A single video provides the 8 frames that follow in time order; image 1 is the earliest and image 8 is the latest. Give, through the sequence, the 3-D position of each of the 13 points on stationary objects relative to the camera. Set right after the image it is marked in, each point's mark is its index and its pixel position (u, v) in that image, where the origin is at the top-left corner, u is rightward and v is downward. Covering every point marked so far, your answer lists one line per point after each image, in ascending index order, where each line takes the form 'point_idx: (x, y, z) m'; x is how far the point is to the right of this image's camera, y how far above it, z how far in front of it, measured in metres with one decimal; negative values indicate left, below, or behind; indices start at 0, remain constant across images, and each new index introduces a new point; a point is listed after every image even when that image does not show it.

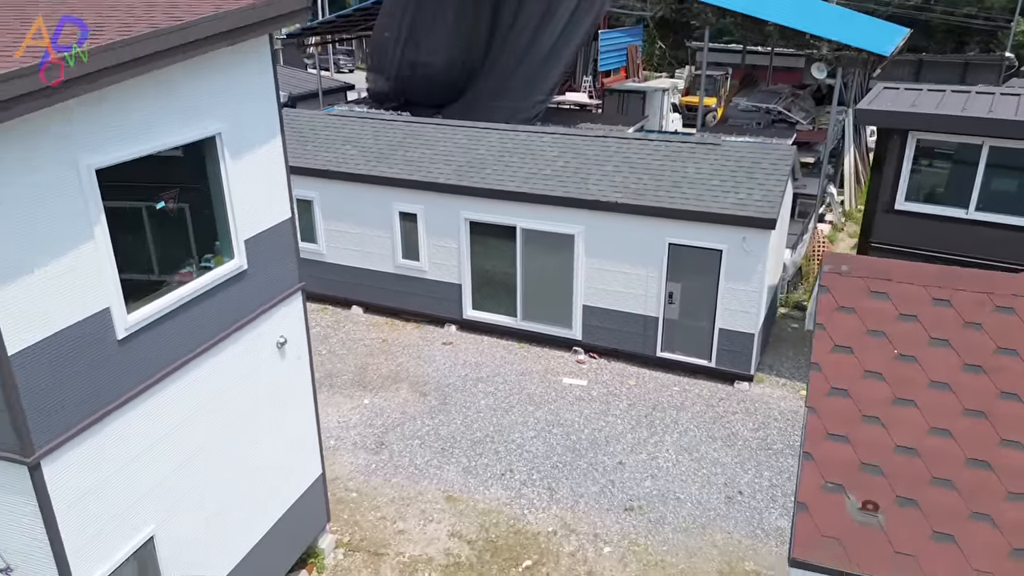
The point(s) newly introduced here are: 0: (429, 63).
0: (-1.7, +4.7, +15.7) m
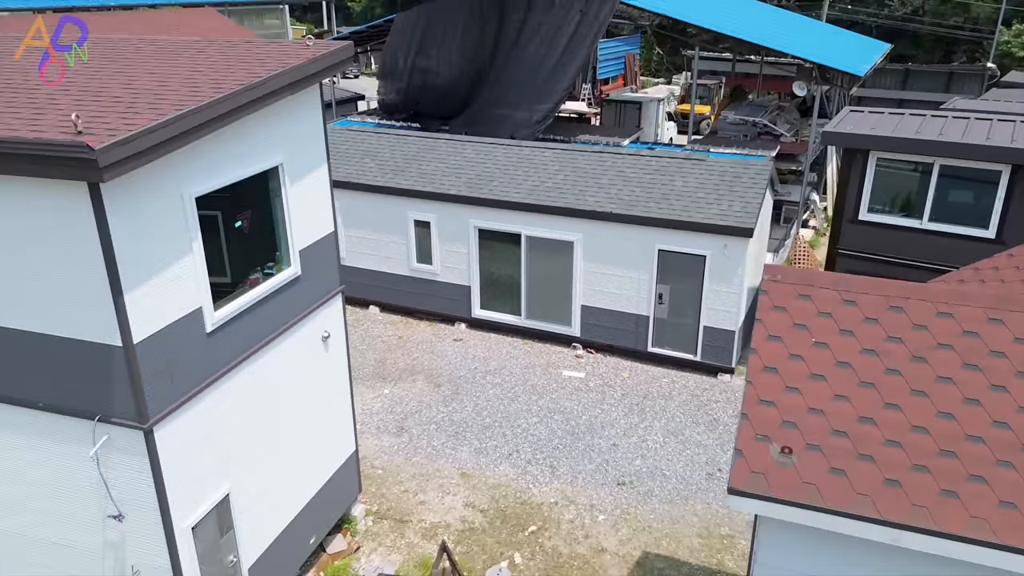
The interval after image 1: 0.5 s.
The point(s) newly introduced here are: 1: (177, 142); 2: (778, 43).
0: (-1.6, +4.7, +16.7) m
1: (-1.9, +0.9, +4.5) m
2: (+5.1, +4.7, +14.9) m
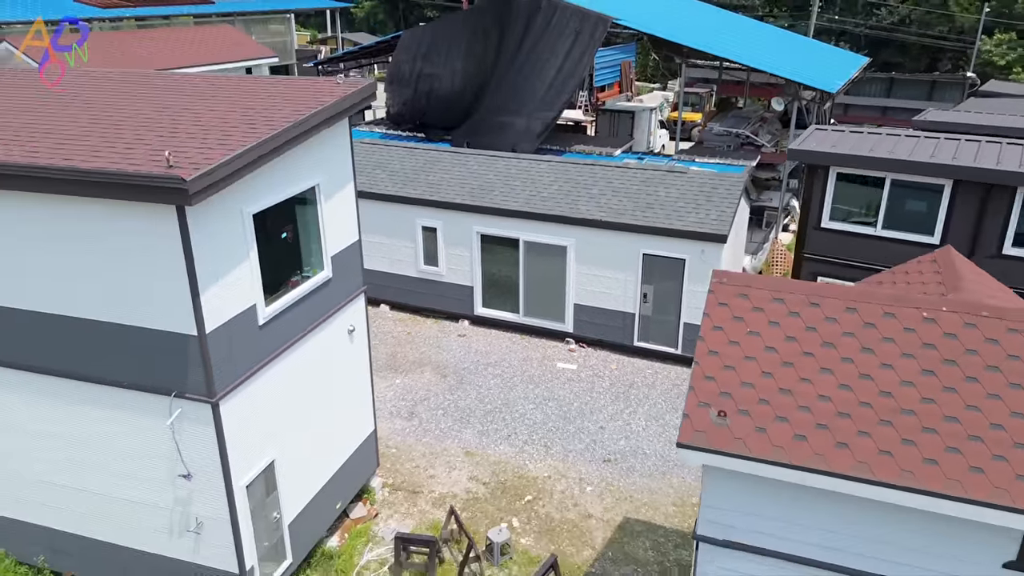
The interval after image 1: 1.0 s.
0: (-1.6, +4.7, +17.9) m
1: (-2.0, +0.8, +5.6) m
2: (+5.1, +4.7, +16.0) m
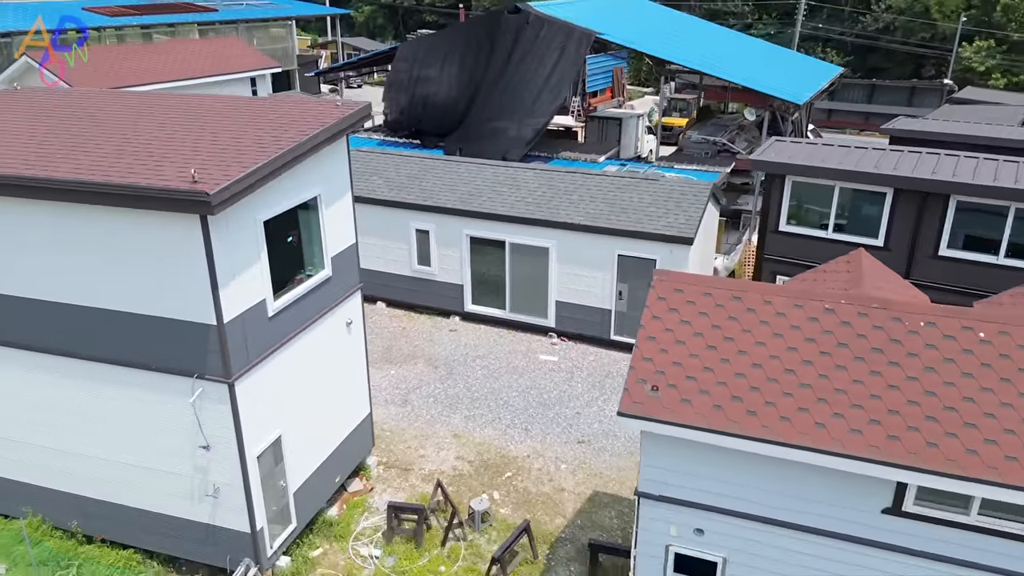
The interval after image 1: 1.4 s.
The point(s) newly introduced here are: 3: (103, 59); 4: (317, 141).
0: (-1.8, +4.7, +18.8) m
1: (-2.2, +0.9, +6.6) m
2: (+4.8, +4.7, +17.0) m
3: (-9.0, +5.1, +17.0) m
4: (-1.9, +1.4, +7.5) m
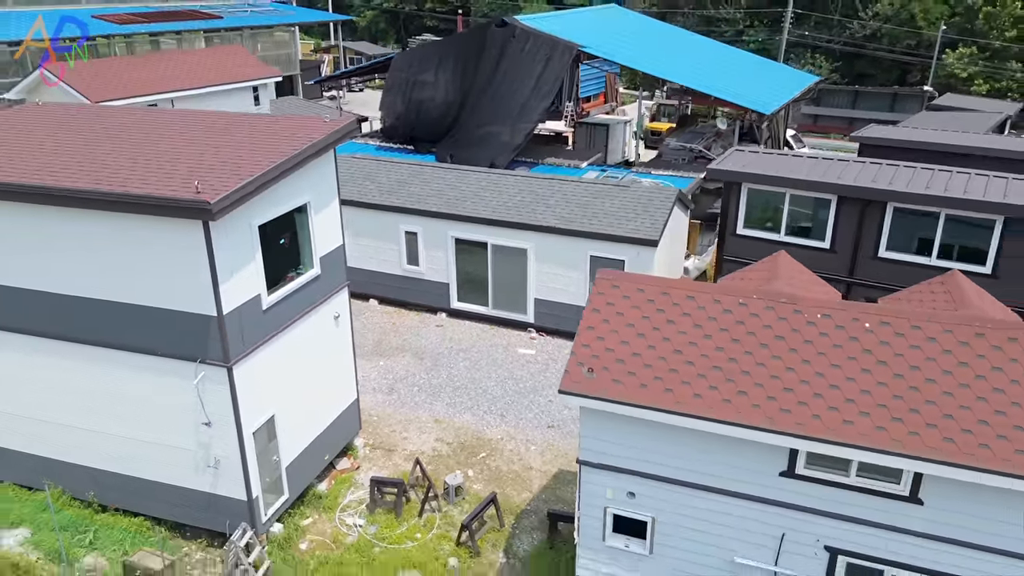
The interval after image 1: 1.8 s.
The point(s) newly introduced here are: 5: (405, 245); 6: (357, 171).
0: (-2.1, +4.7, +19.9) m
1: (-2.6, +0.9, +7.6) m
2: (+4.5, +4.7, +18.0) m
3: (-9.3, +5.1, +18.1) m
4: (-2.2, +1.5, +8.5) m
5: (-2.0, +0.8, +14.8) m
6: (-3.1, +2.4, +15.7) m
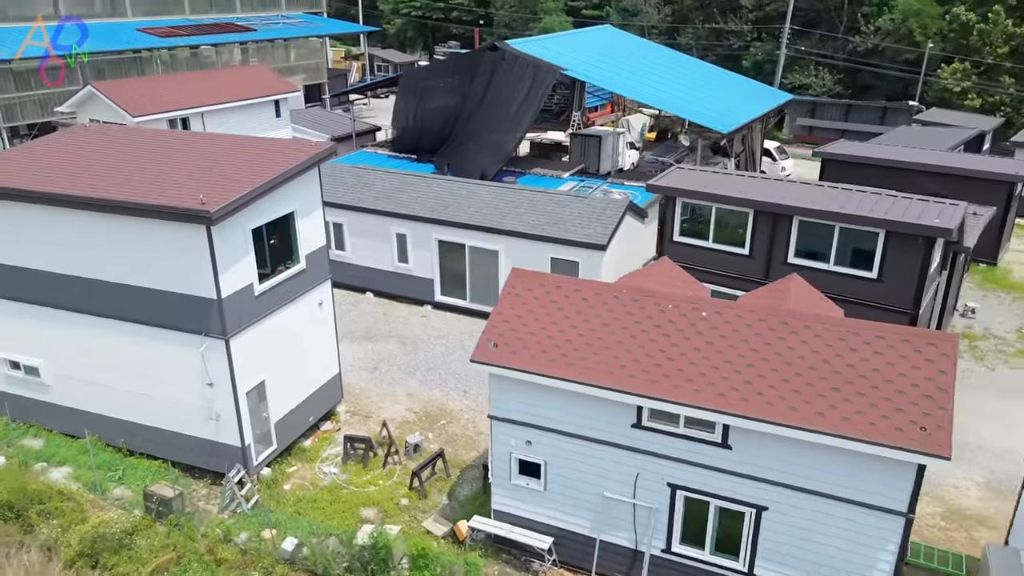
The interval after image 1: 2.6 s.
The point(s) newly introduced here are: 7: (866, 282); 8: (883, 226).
0: (-2.3, +4.8, +22.0) m
1: (-3.4, +1.0, +9.8) m
2: (+4.2, +4.7, +19.8) m
3: (-9.5, +5.4, +20.6) m
4: (-3.0, +1.6, +10.7) m
5: (-2.5, +0.9, +17.0) m
6: (-3.6, +2.5, +18.0) m
7: (+5.7, +0.1, +12.5) m
8: (+5.7, +1.0, +11.9) m
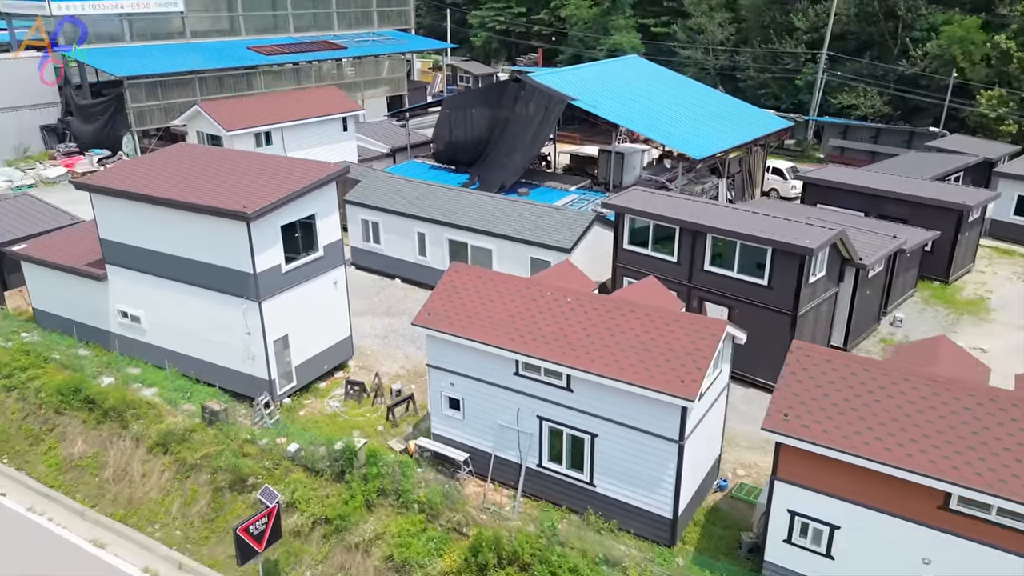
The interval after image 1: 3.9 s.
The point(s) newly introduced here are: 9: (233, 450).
0: (-1.5, +5.1, +26.1) m
1: (-4.3, +1.4, +14.1) m
2: (+4.7, +4.7, +23.1) m
3: (-8.8, +6.0, +25.5) m
4: (-3.8, +1.9, +14.9) m
5: (-2.6, +1.3, +21.1) m
6: (-3.4, +2.9, +22.2) m
7: (+5.0, 0.0, +15.6) m
8: (+4.9, +0.9, +15.0) m
9: (-5.0, -2.9, +13.9) m
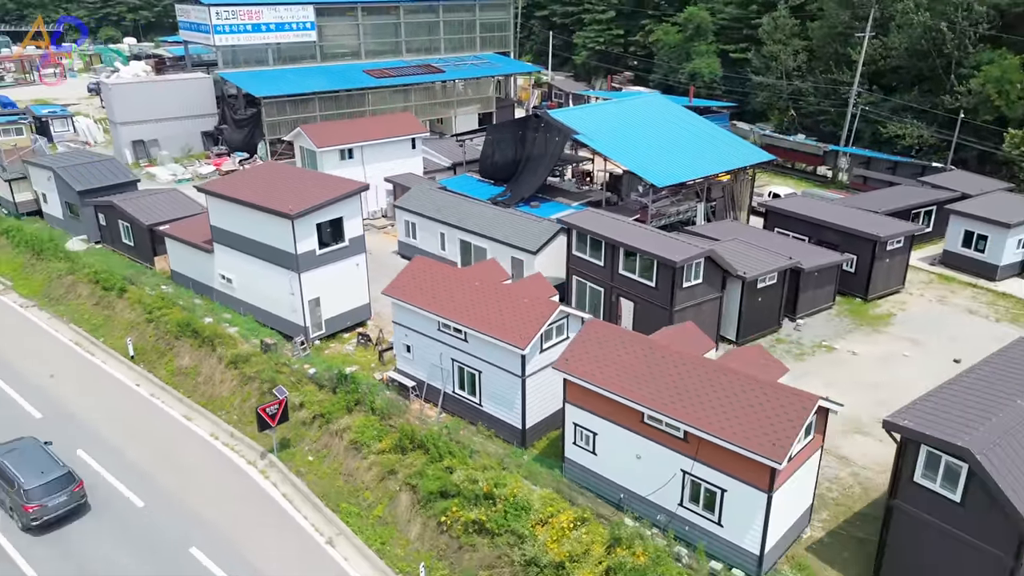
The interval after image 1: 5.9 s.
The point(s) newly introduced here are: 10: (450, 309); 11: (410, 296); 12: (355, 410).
0: (-0.3, +5.5, +32.5) m
1: (-5.5, +2.1, +21.3) m
2: (+5.2, +4.6, +28.5) m
3: (-7.5, +6.9, +33.3) m
4: (-4.8, +2.5, +22.0) m
5: (-2.5, +1.7, +27.9) m
6: (-3.0, +3.4, +29.1) m
7: (+3.8, 0.0, +21.1) m
8: (+3.7, +0.8, +20.6) m
9: (-6.5, -2.2, +21.3) m
10: (-1.4, -0.5, +18.3) m
11: (-2.5, -0.2, +19.1) m
12: (-3.9, -3.1, +19.6) m
